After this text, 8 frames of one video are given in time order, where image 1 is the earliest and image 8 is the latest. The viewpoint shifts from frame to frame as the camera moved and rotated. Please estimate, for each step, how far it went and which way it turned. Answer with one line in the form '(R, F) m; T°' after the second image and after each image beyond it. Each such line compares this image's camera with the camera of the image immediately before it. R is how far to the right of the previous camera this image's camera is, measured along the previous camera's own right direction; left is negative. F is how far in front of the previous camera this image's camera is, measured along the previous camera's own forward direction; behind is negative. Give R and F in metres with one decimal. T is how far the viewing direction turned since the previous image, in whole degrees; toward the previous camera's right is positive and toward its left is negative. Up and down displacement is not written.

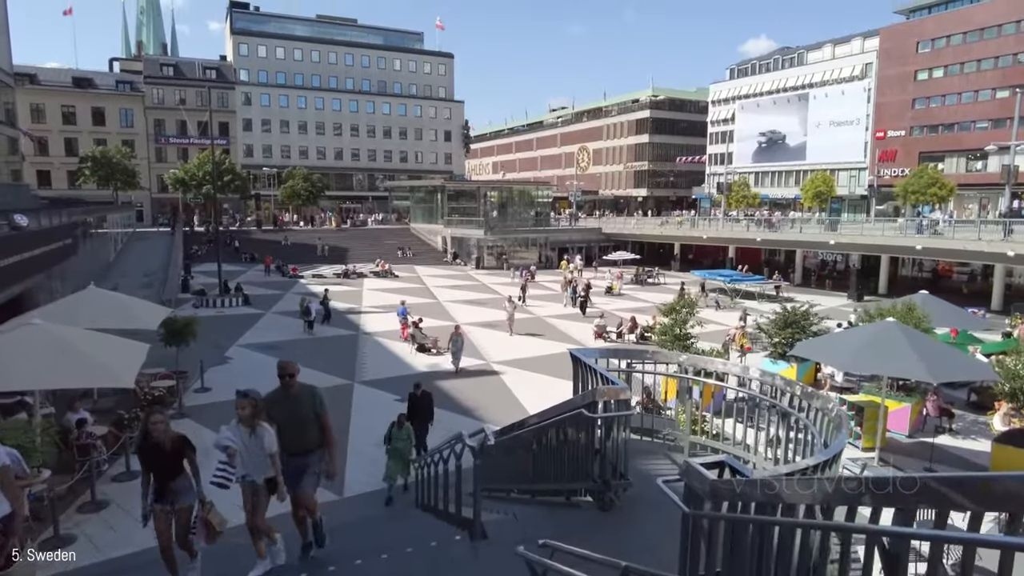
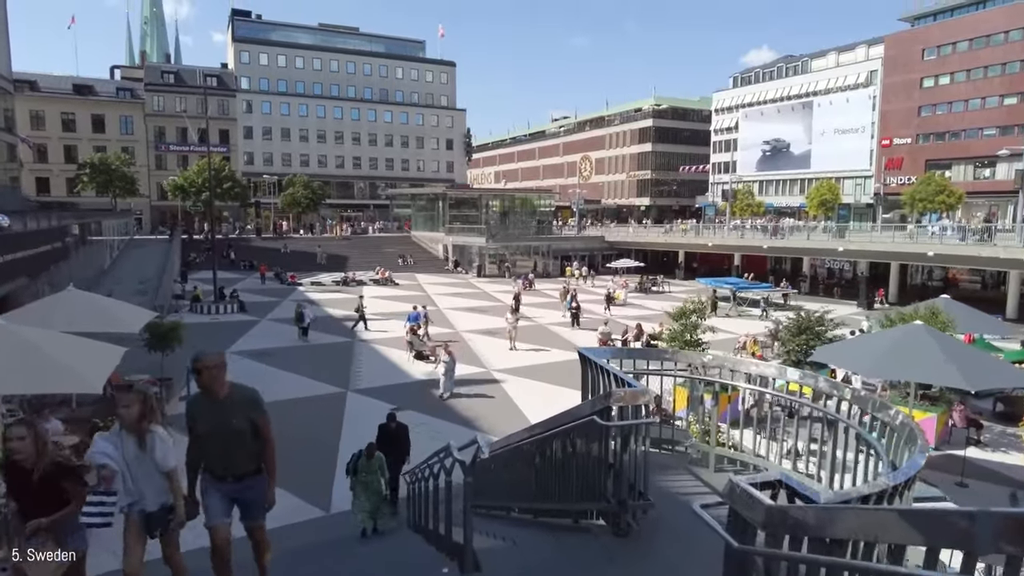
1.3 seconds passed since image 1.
(0.0, +0.9) m; 0°
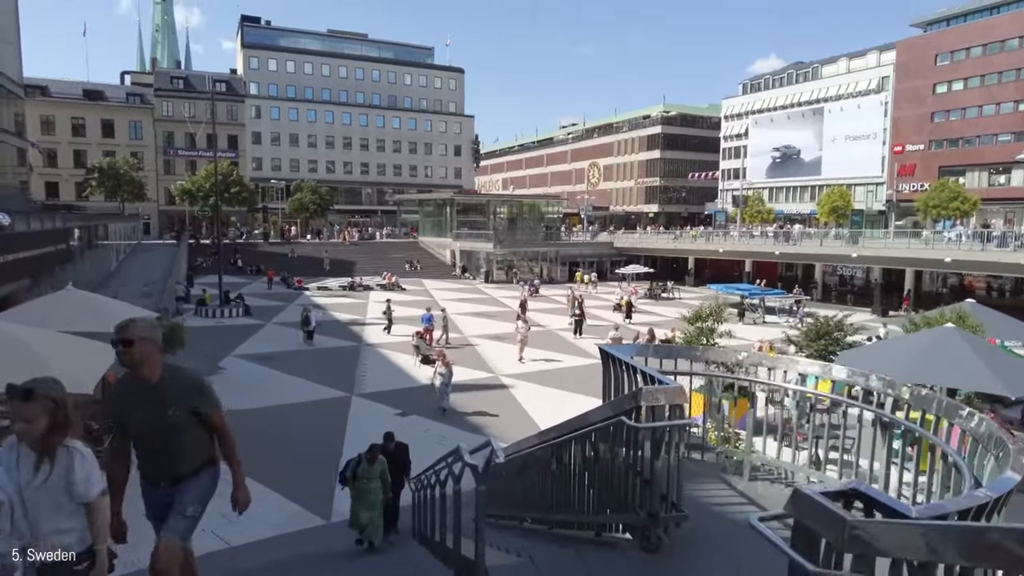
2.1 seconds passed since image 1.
(-0.1, +0.5) m; -1°
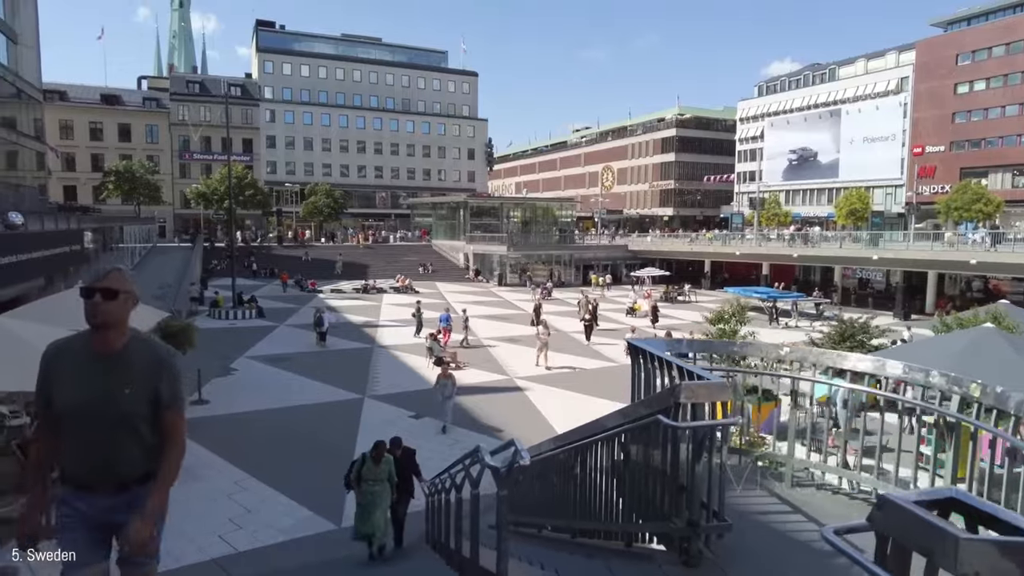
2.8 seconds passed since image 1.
(-0.1, +0.4) m; -1°
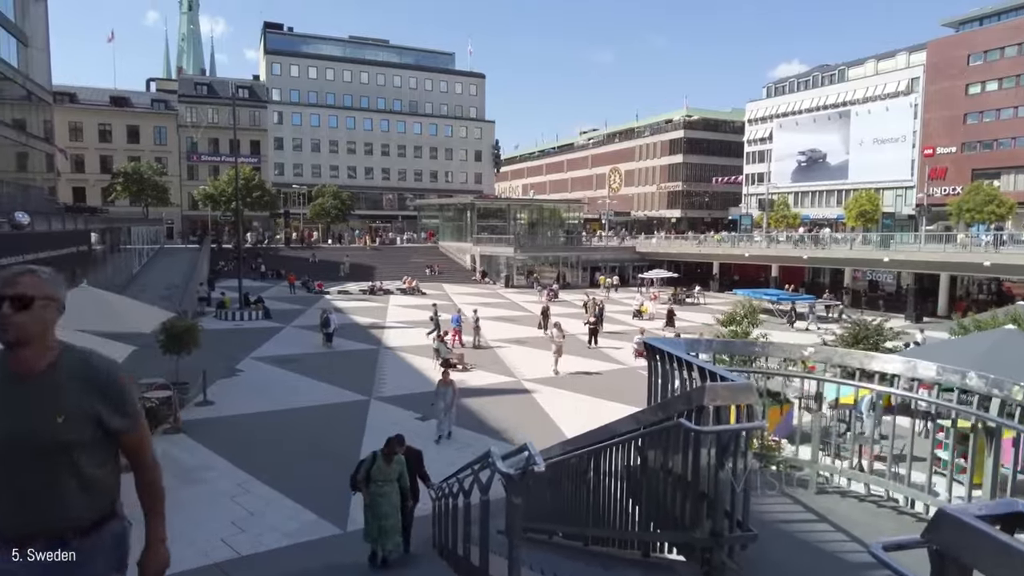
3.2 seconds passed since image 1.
(0.0, +0.2) m; -1°
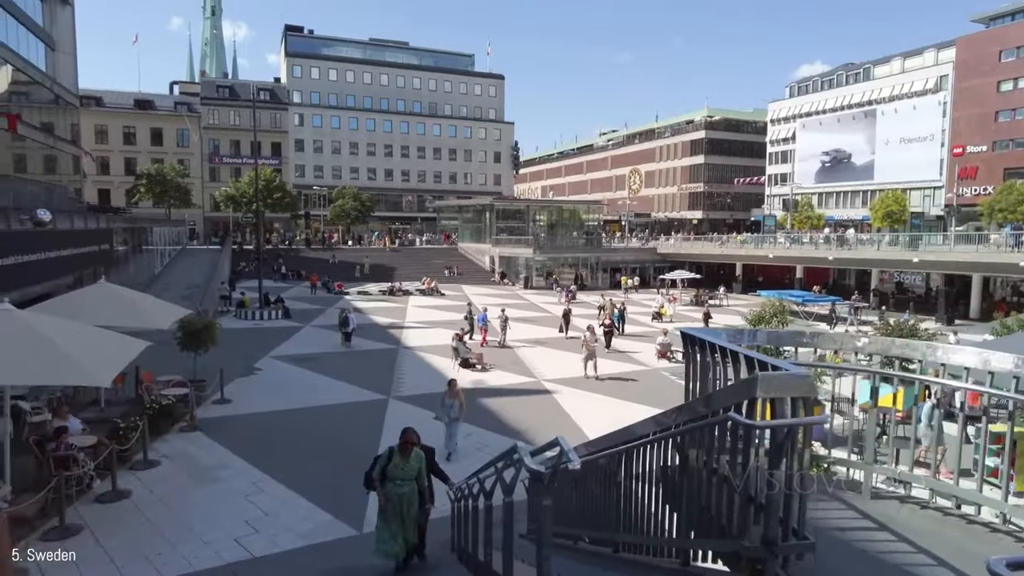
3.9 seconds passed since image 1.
(-0.1, +0.4) m; -2°
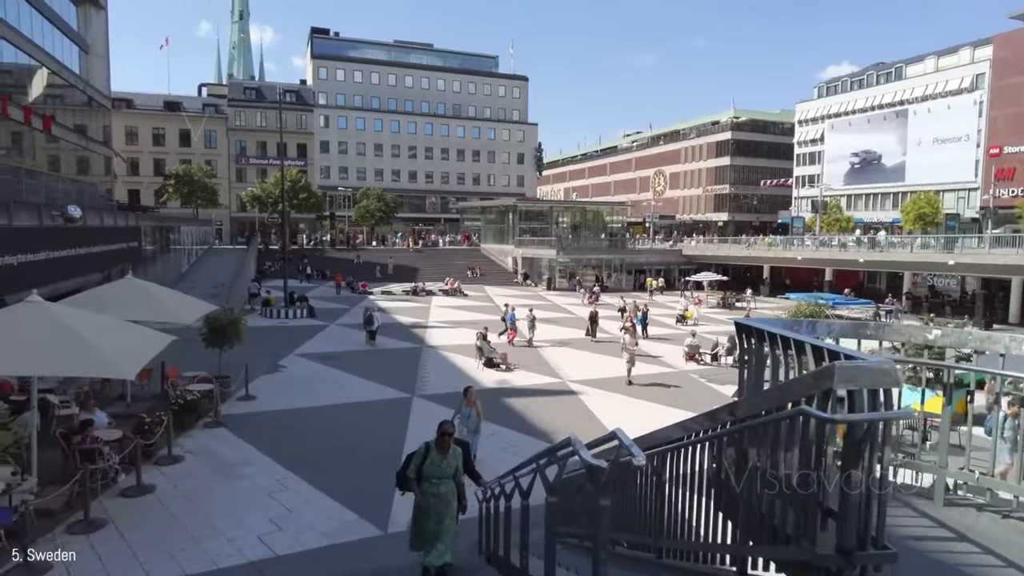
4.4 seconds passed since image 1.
(-0.1, +0.3) m; -2°
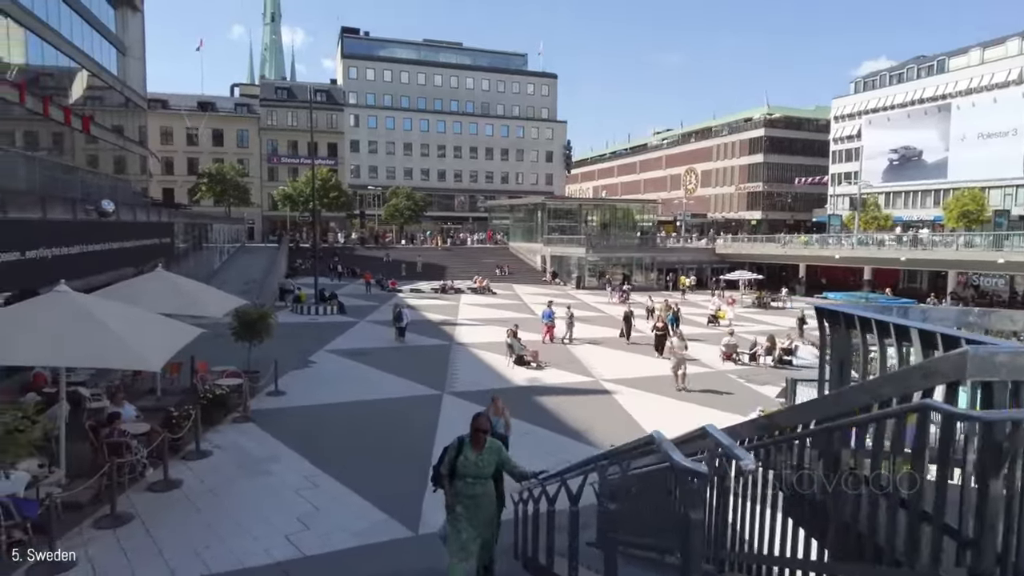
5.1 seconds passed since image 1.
(-0.1, +0.5) m; -2°
